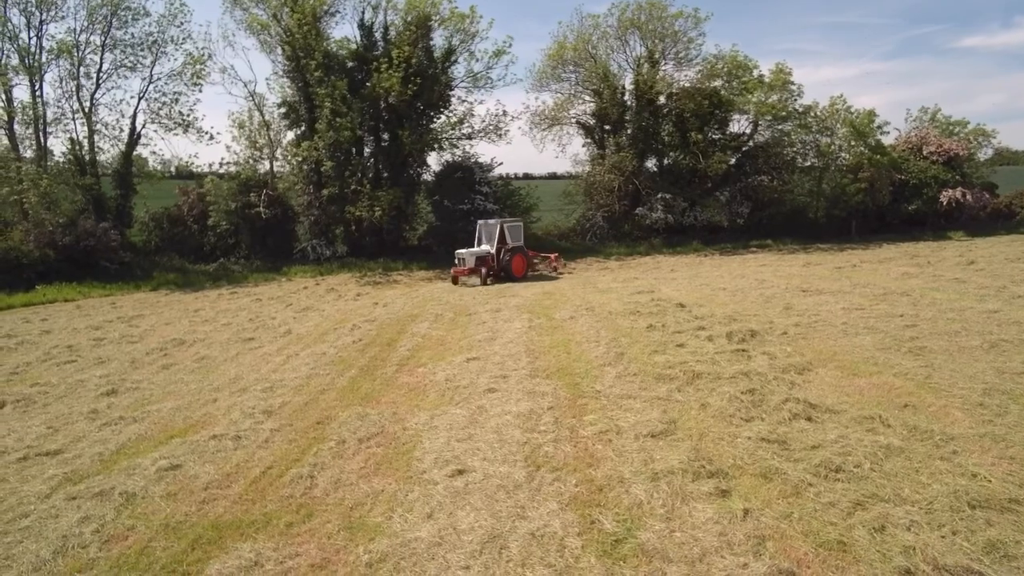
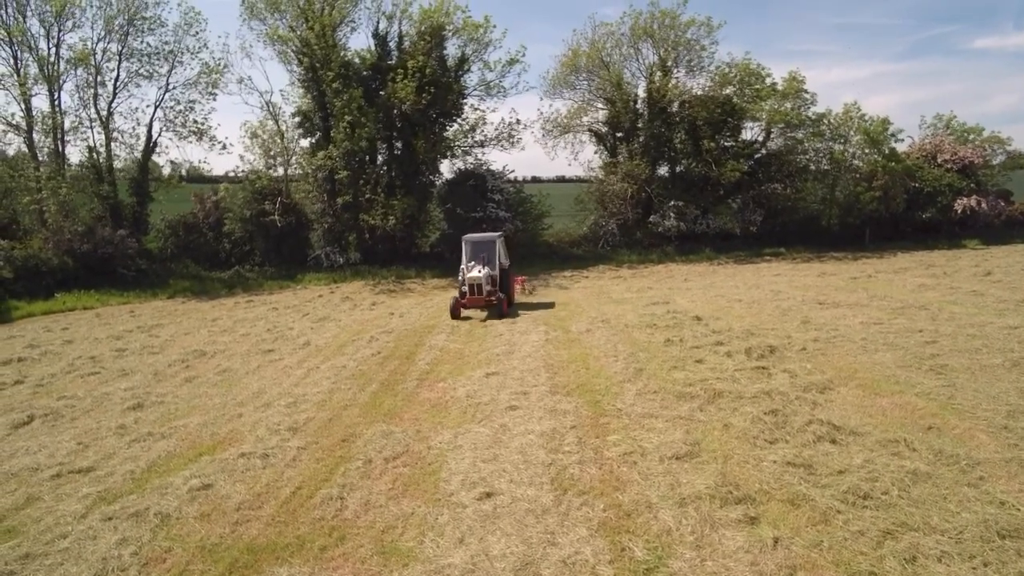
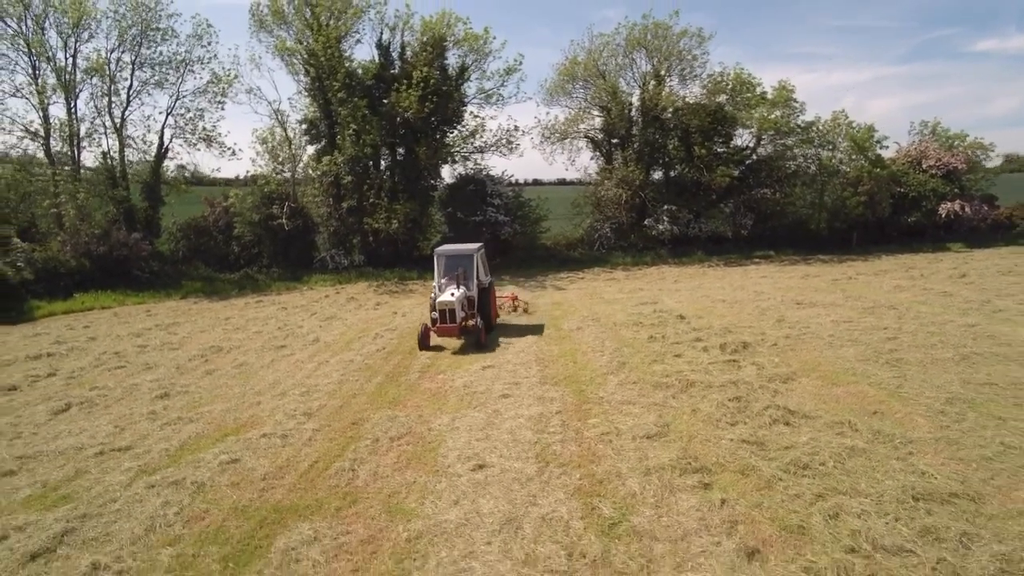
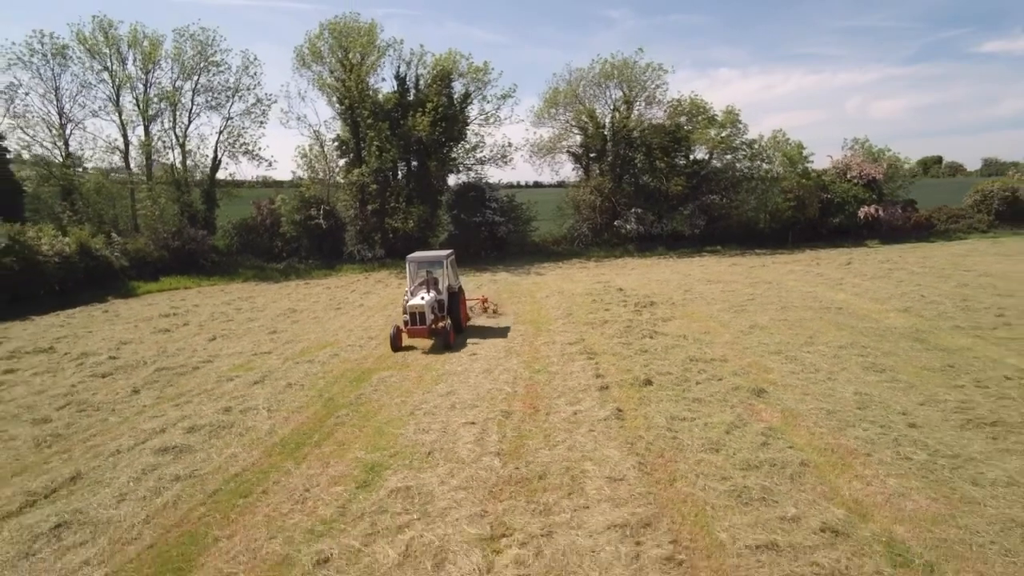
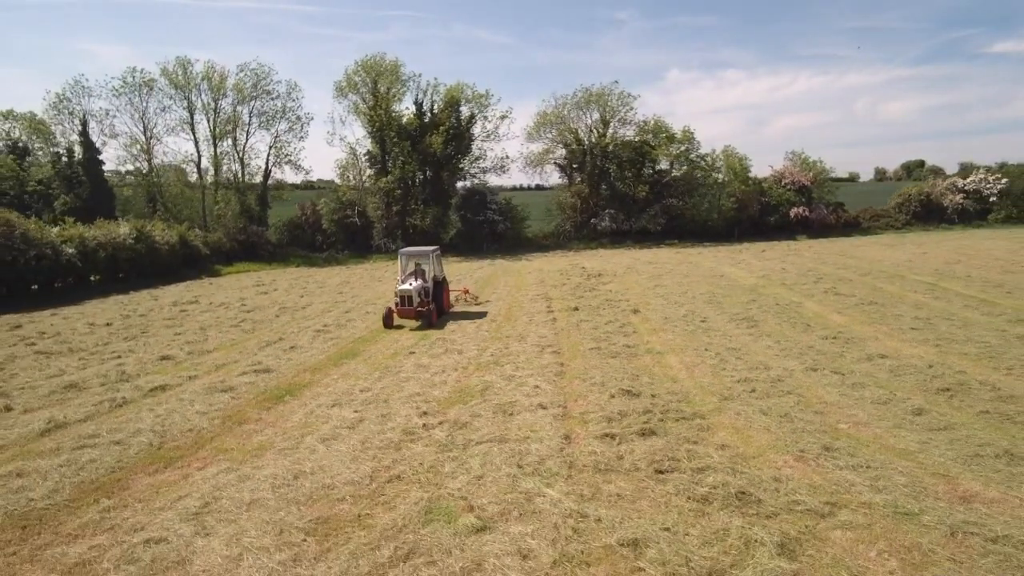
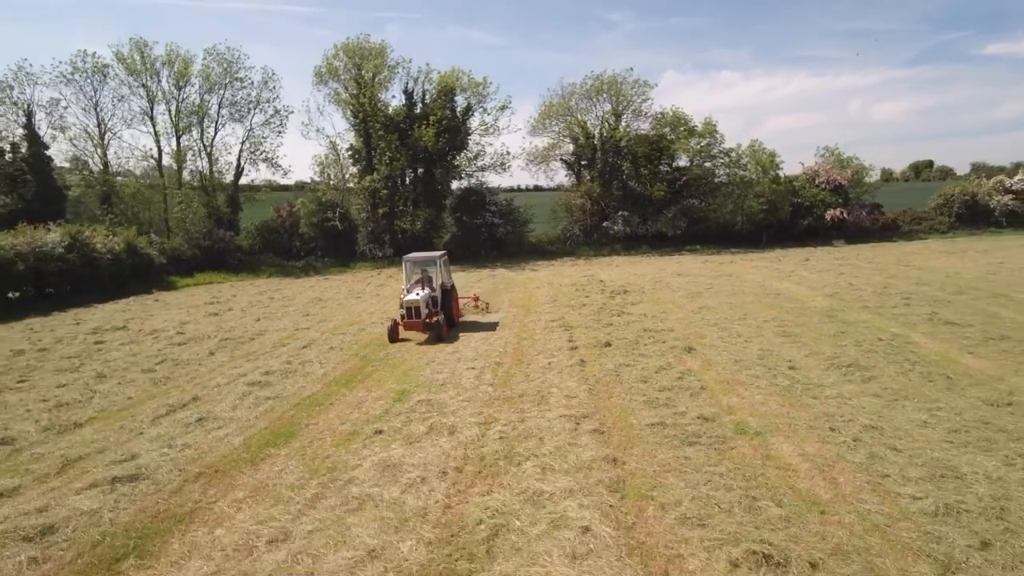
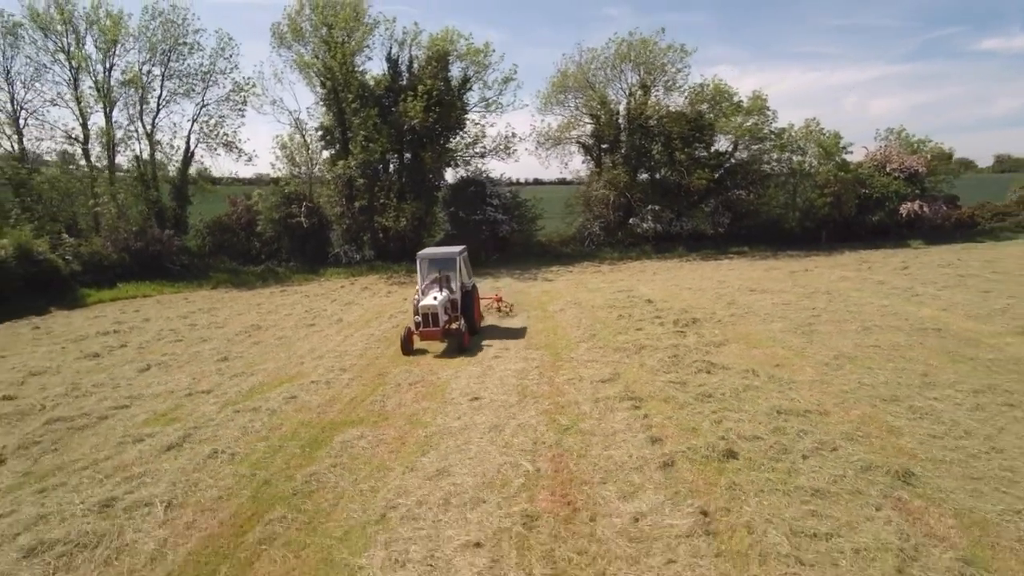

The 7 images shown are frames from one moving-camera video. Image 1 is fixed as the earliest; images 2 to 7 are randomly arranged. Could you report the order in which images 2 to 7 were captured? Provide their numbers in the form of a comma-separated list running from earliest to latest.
2, 3, 7, 4, 6, 5
